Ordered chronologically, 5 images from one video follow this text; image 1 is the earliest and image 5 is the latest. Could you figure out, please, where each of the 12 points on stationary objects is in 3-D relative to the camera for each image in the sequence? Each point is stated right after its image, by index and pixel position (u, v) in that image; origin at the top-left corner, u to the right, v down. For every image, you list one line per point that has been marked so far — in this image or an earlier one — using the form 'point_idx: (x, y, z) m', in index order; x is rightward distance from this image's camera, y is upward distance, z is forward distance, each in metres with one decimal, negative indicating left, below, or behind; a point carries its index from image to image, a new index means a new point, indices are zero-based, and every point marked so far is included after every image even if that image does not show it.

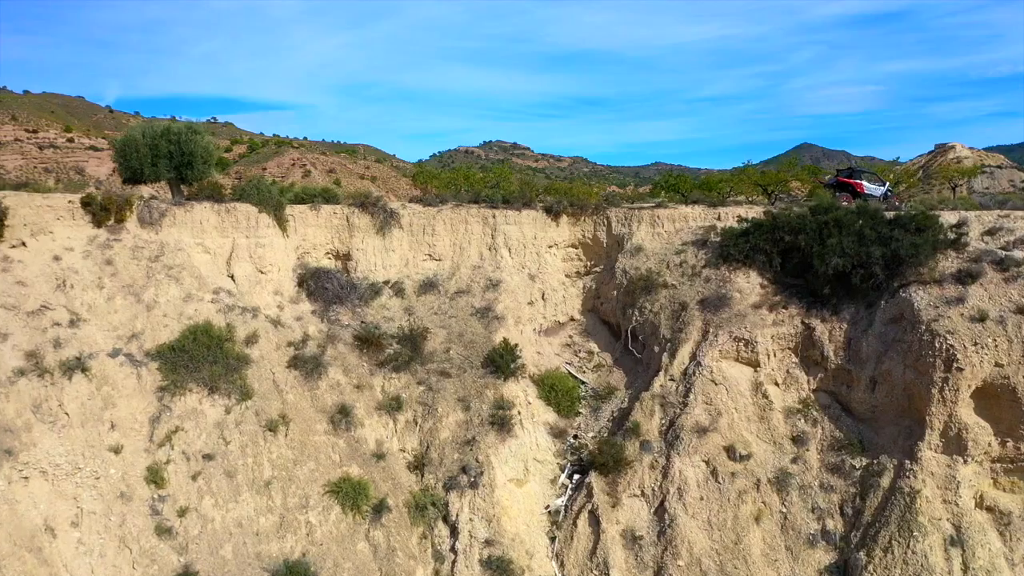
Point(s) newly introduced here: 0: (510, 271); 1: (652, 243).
0: (-0.1, +0.7, +18.3) m
1: (+5.4, +1.7, +18.5) m
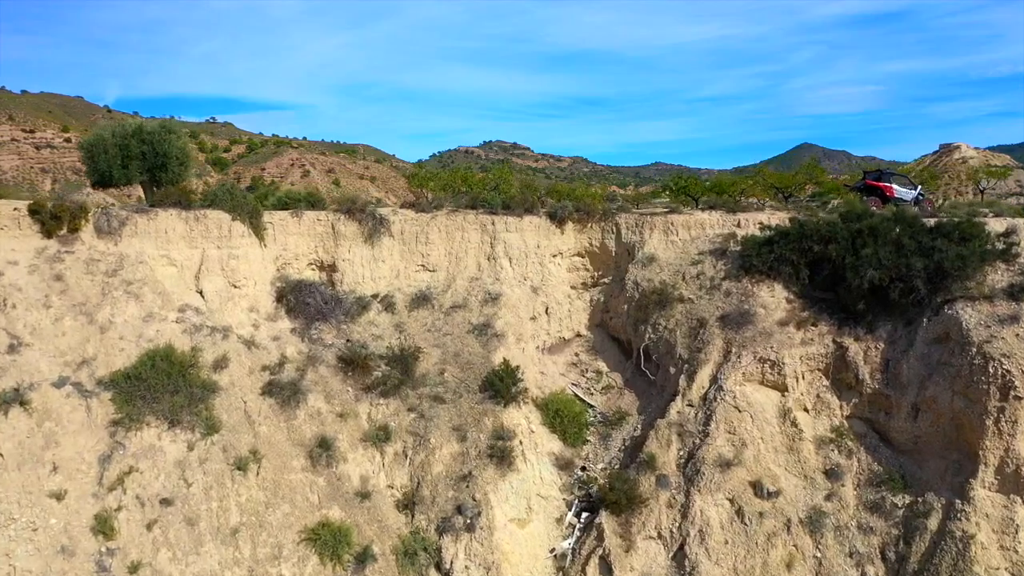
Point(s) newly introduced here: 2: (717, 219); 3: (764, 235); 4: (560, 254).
0: (0.0, +0.2, +16.7) m
1: (+5.4, +1.2, +16.9) m
2: (+7.3, +2.5, +17.1) m
3: (+8.5, +1.8, +16.2) m
4: (+1.8, +1.2, +17.6) m
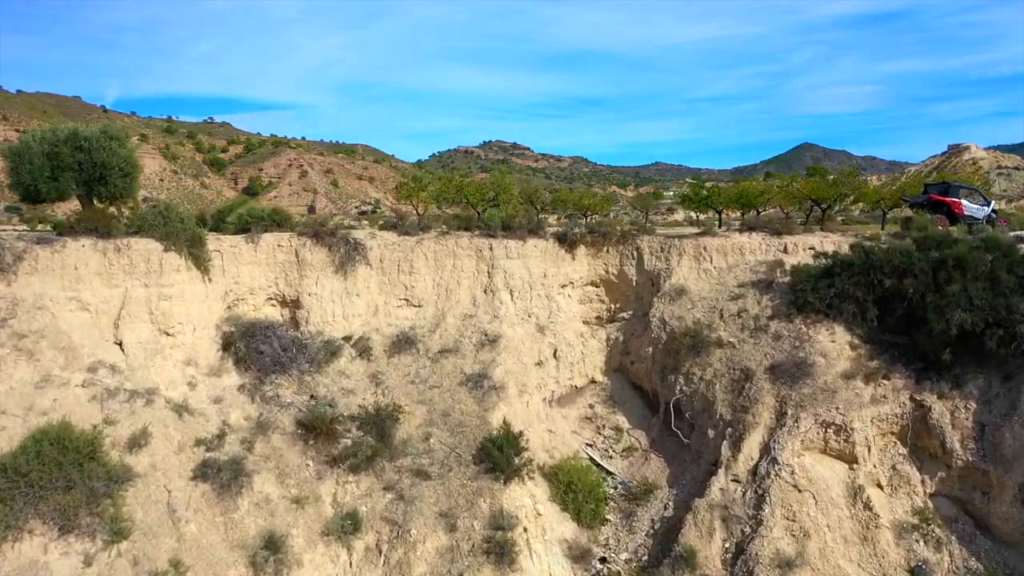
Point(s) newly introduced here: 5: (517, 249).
0: (0.0, -0.9, +13.9) m
1: (+5.4, +0.1, +14.1) m
2: (+7.3, +1.3, +14.3) m
3: (+8.5, +0.7, +13.4) m
4: (+1.8, +0.1, +14.8) m
5: (+0.1, +1.1, +14.3) m
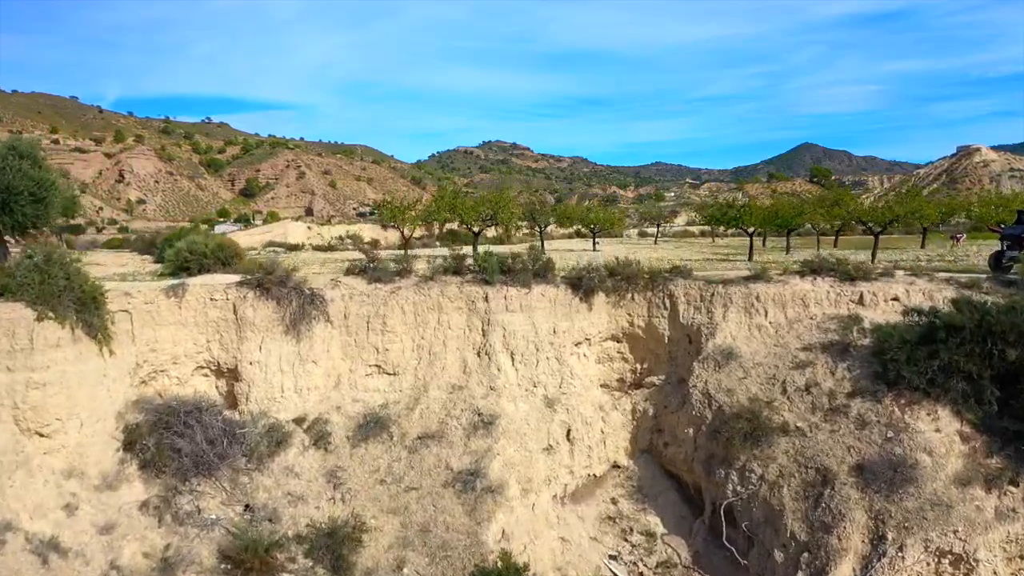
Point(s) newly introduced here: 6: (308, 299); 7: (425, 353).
0: (0.0, -2.3, +10.9) m
1: (+5.5, -1.3, +11.1) m
2: (+7.3, -0.1, +11.2) m
3: (+8.6, -0.7, +10.4) m
4: (+1.9, -1.3, +11.8) m
5: (+0.2, -0.3, +11.2) m
6: (-4.5, -0.3, +10.6) m
7: (-2.0, -1.5, +10.9) m
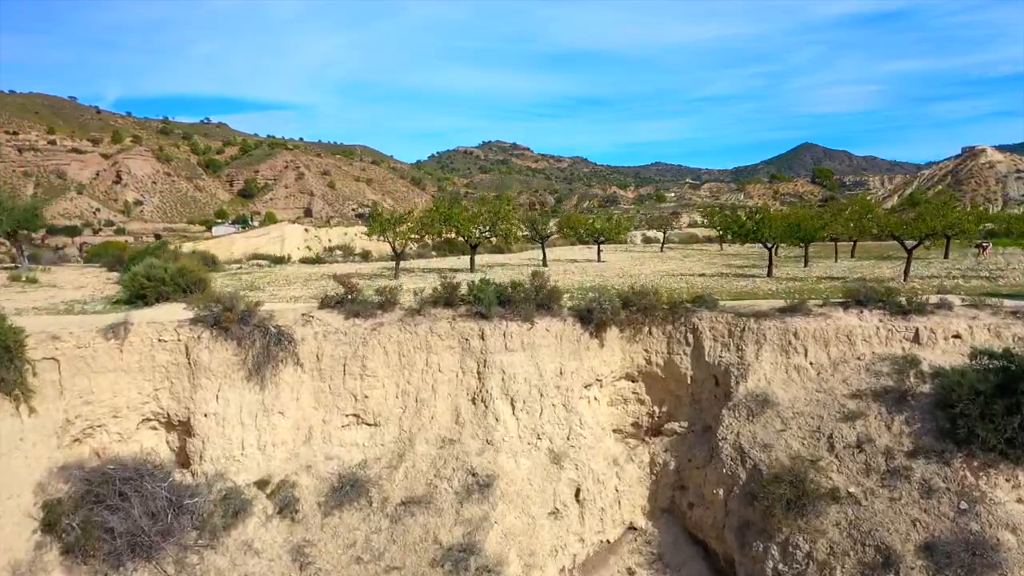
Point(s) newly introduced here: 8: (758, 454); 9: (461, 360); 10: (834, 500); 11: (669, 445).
0: (0.0, -3.0, +9.4) m
1: (+5.5, -2.0, +9.5) m
2: (+7.3, -0.8, +9.7) m
3: (+8.6, -1.5, +8.8) m
4: (+1.9, -2.0, +10.2) m
5: (+0.2, -1.0, +9.7) m
6: (-4.5, -1.0, +9.1) m
7: (-2.0, -2.2, +9.4) m
8: (+4.6, -3.1, +9.0) m
9: (-1.0, -1.4, +9.6) m
10: (+5.6, -3.6, +8.3) m
11: (+3.3, -3.3, +10.1) m
